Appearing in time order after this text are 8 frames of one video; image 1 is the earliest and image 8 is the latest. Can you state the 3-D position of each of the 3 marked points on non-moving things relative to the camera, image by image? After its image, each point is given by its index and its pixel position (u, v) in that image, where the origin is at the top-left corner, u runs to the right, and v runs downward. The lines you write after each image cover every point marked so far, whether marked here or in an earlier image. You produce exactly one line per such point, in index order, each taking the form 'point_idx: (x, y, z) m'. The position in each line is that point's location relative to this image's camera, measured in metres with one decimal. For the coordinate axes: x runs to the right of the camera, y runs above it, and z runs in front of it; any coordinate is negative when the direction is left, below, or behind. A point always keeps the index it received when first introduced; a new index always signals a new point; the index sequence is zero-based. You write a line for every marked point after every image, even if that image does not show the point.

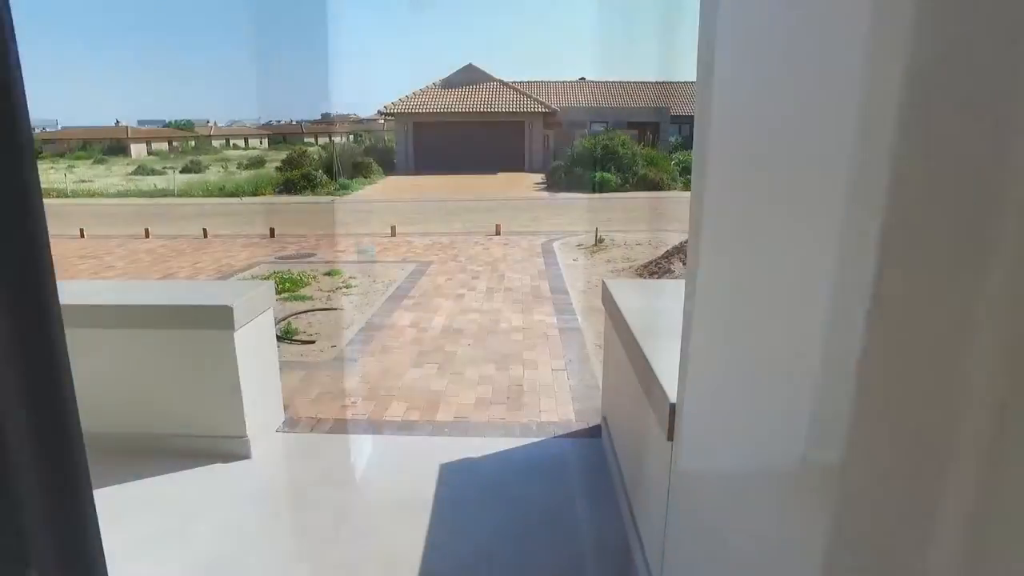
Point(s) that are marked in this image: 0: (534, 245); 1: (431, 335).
0: (+0.4, +0.7, +11.8) m
1: (-0.7, -0.4, +6.0) m
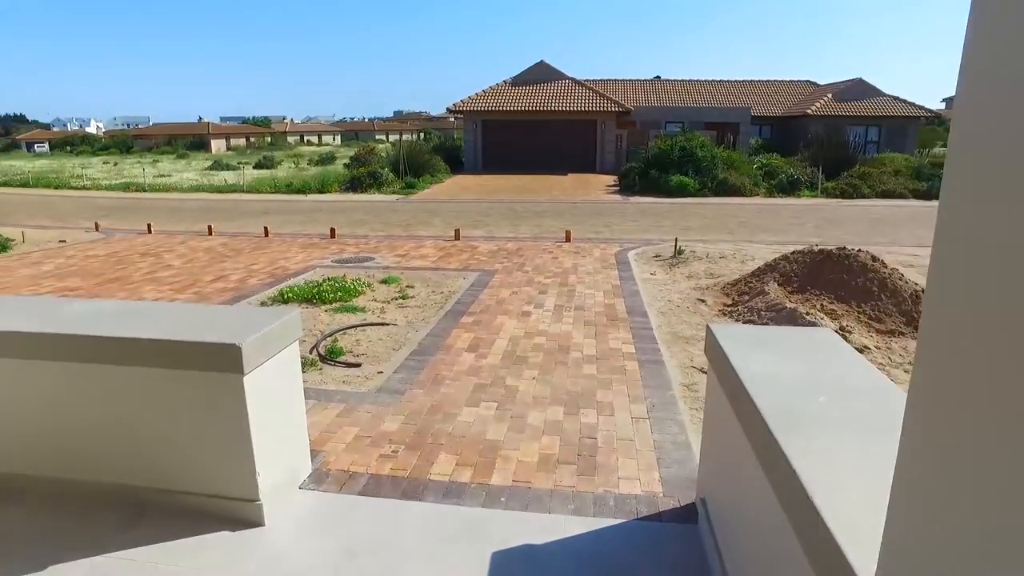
0: (+1.4, +0.6, +11.0) m
1: (-0.2, -0.6, +5.2) m
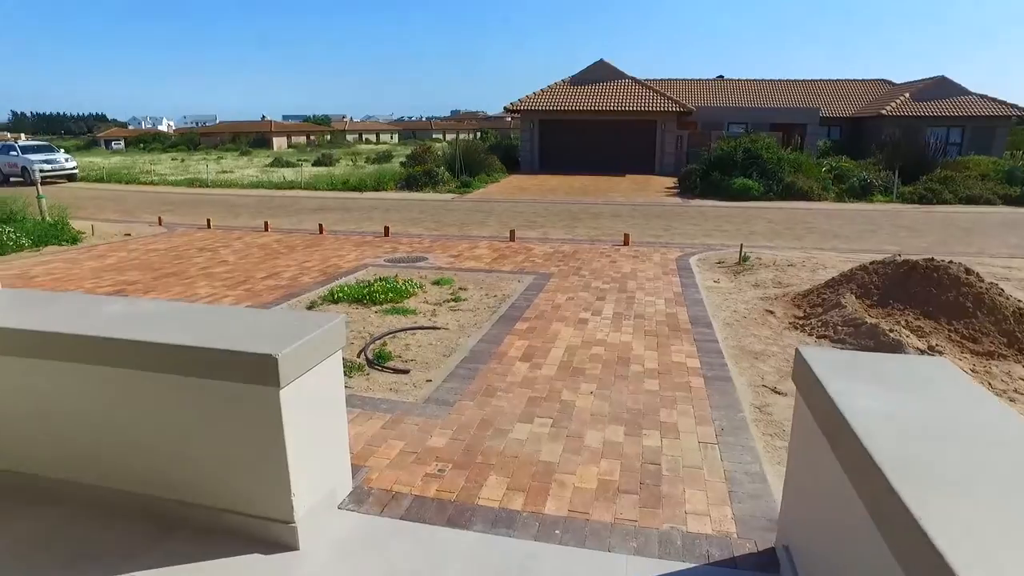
0: (+2.3, +0.5, +10.5) m
1: (+0.2, -0.6, +4.9) m
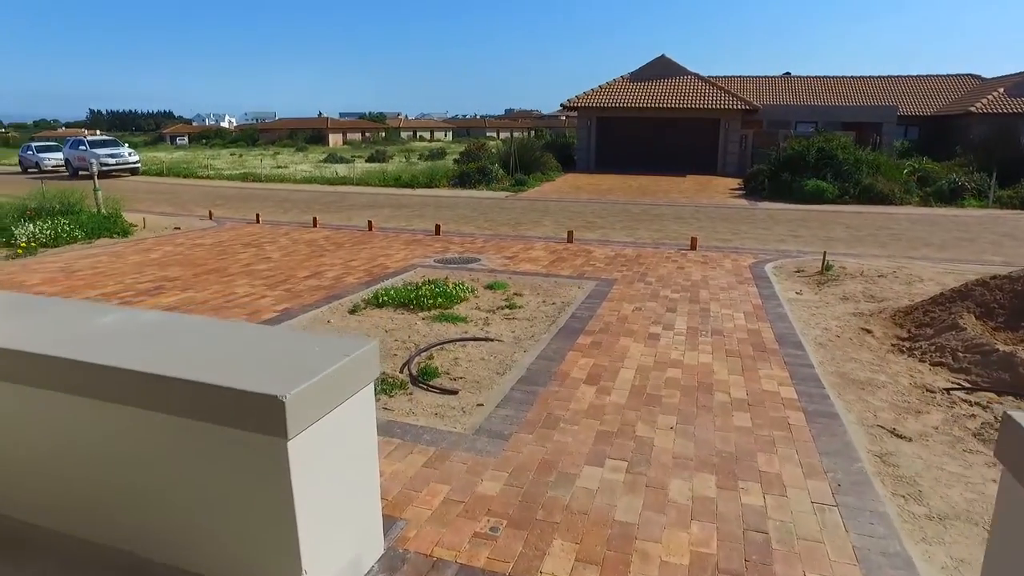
0: (+3.0, +0.3, +9.7) m
1: (+0.6, -0.7, +4.2) m
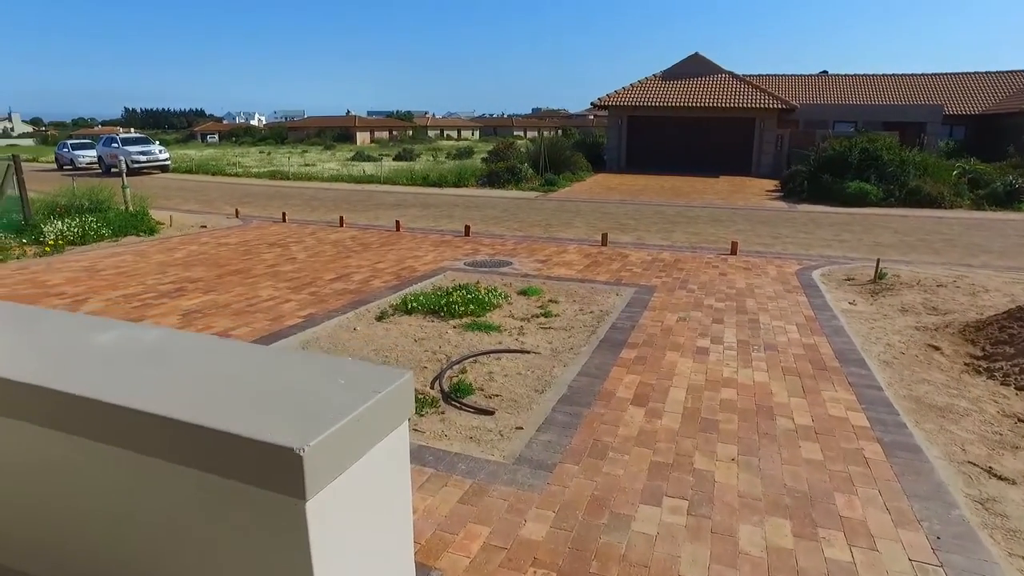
0: (+3.5, +0.3, +9.2) m
1: (+0.8, -0.8, +3.8) m
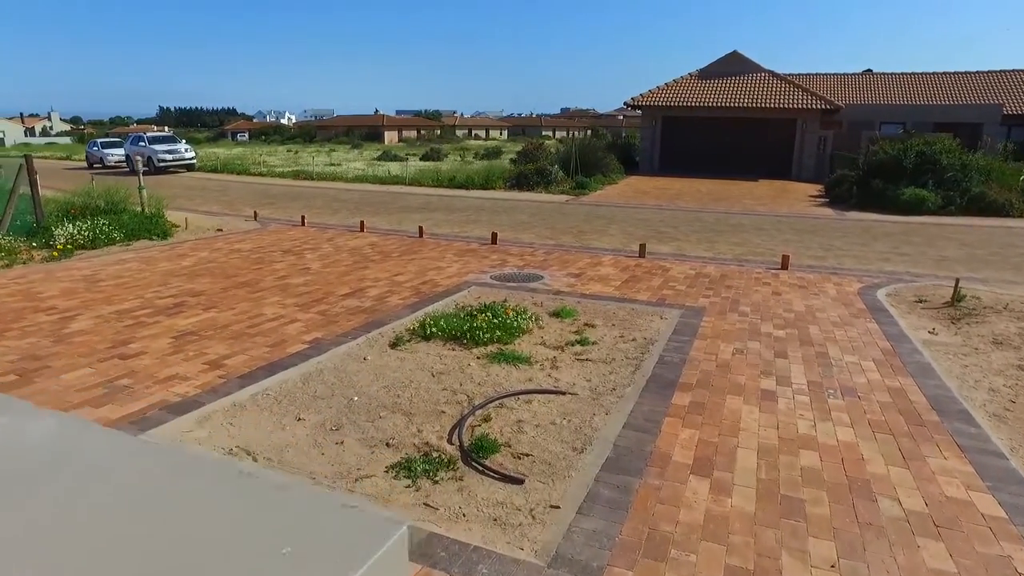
0: (+3.8, 0.0, +8.3) m
1: (+1.0, -1.0, +3.0) m
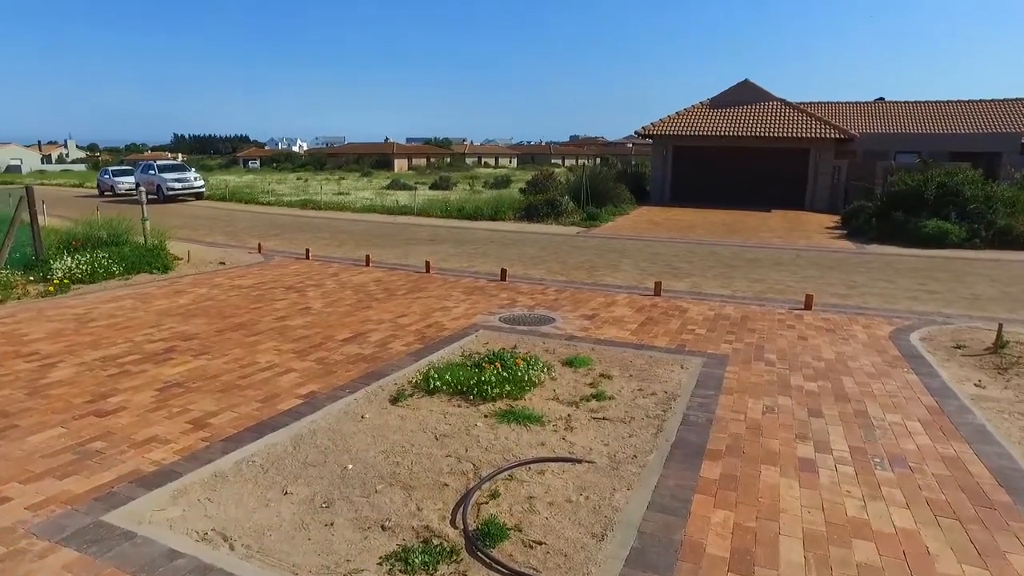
0: (+3.9, -0.5, +7.8) m
1: (+1.0, -1.2, +2.6) m
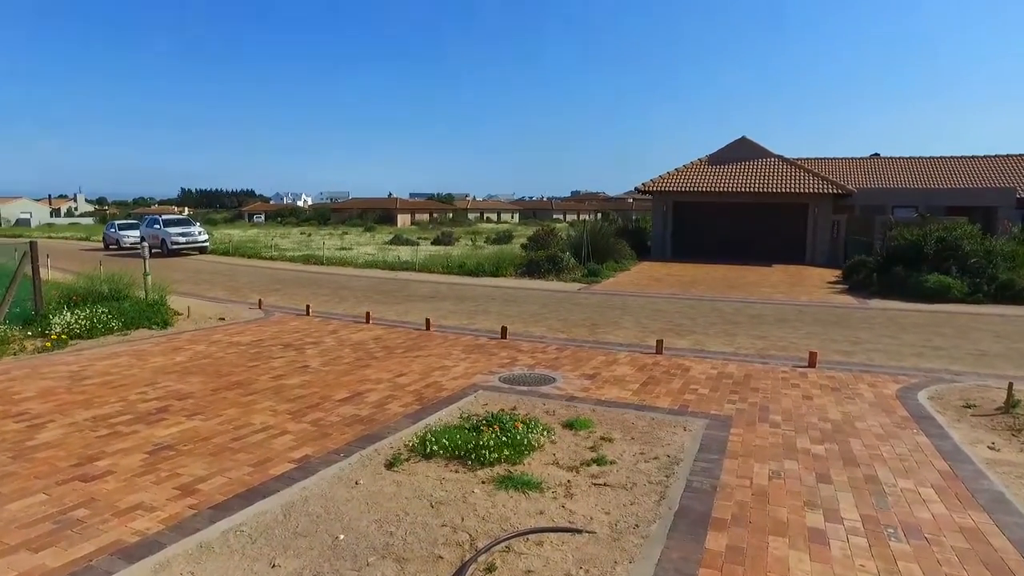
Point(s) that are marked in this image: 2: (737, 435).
0: (+3.9, -1.1, +7.7) m
1: (+1.0, -1.5, +2.4) m
2: (+1.8, -1.2, +5.8) m
